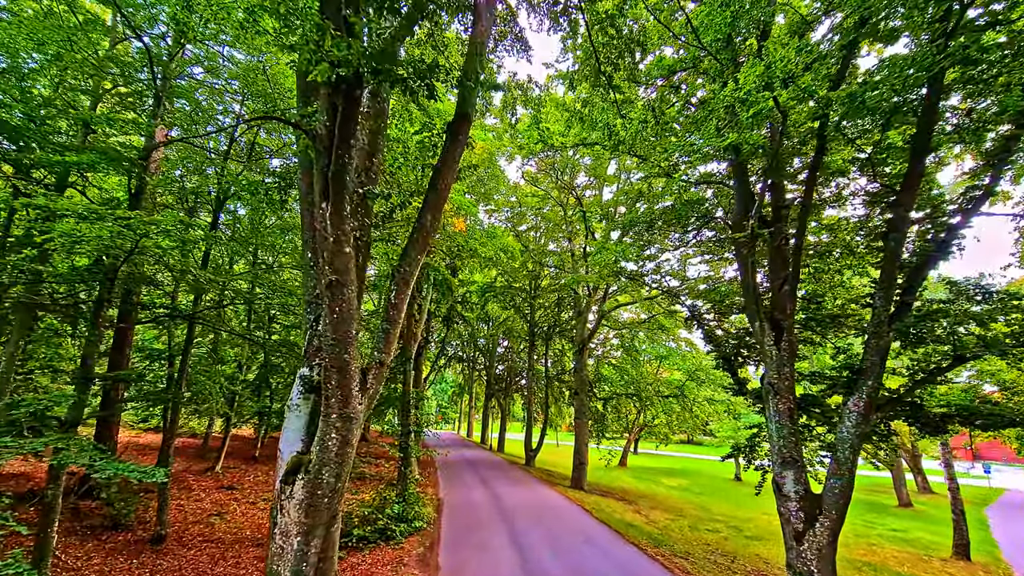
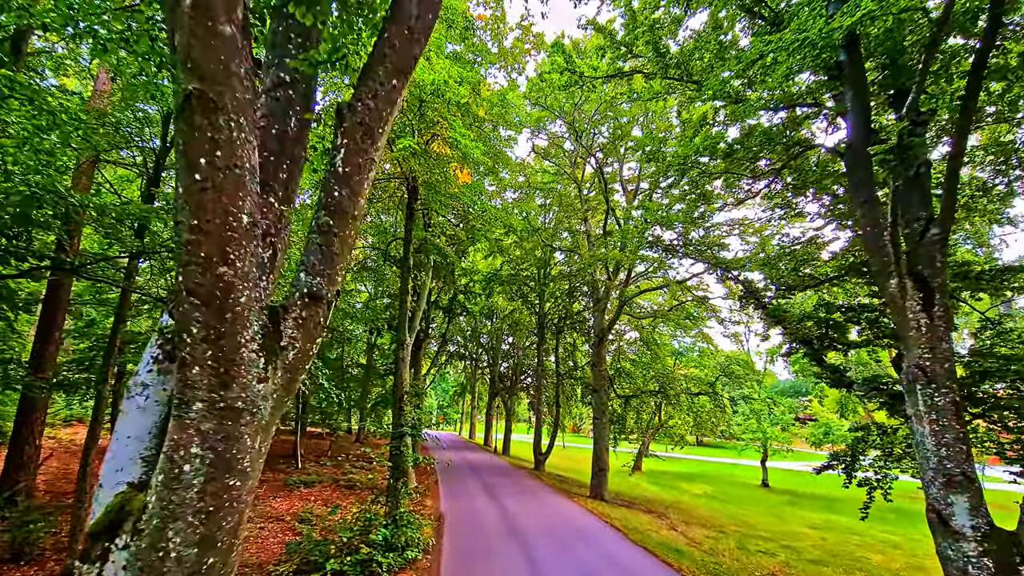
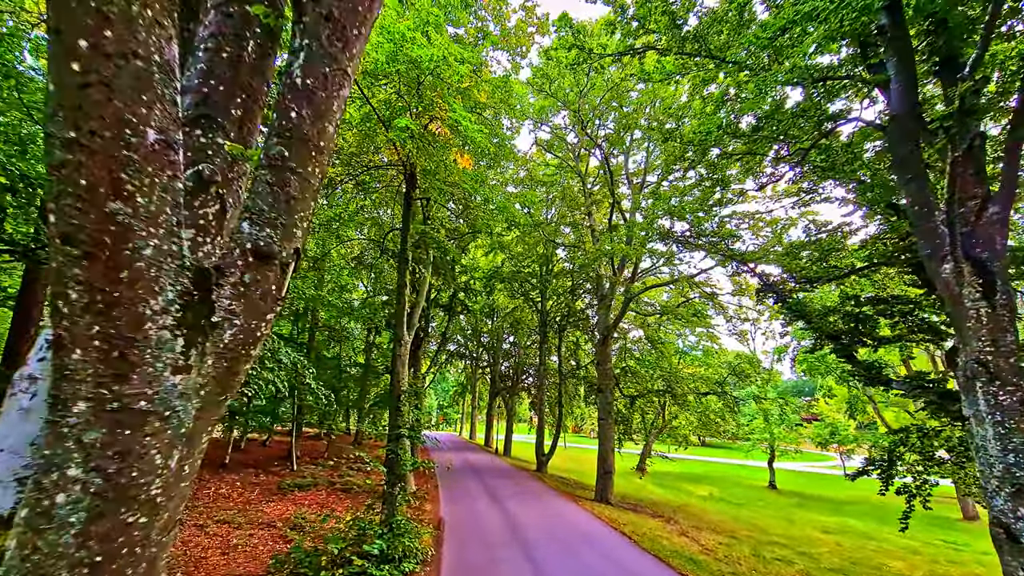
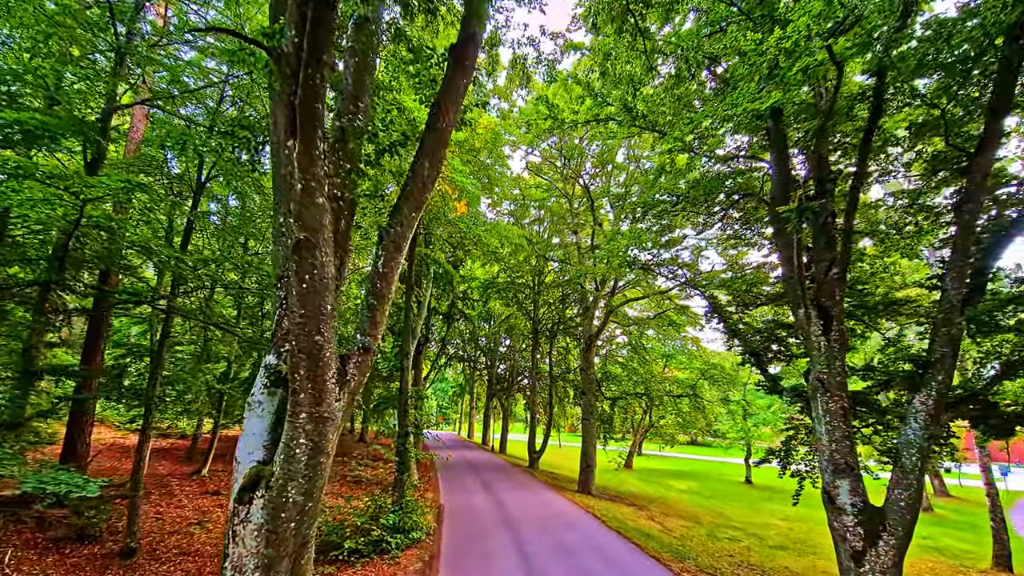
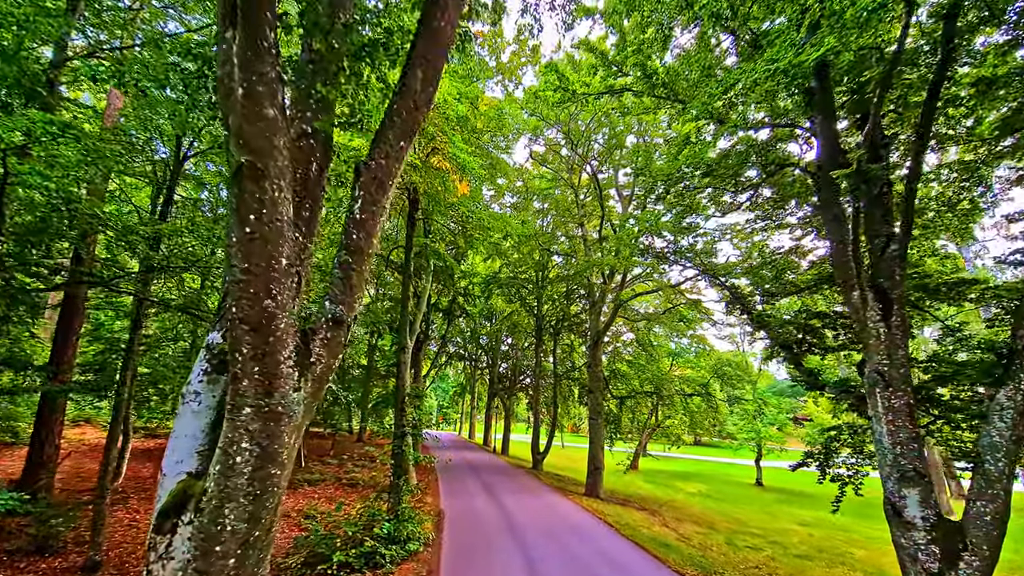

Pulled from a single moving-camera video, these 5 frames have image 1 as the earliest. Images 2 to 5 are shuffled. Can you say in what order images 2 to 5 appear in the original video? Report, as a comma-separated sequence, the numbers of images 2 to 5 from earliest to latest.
4, 5, 2, 3
